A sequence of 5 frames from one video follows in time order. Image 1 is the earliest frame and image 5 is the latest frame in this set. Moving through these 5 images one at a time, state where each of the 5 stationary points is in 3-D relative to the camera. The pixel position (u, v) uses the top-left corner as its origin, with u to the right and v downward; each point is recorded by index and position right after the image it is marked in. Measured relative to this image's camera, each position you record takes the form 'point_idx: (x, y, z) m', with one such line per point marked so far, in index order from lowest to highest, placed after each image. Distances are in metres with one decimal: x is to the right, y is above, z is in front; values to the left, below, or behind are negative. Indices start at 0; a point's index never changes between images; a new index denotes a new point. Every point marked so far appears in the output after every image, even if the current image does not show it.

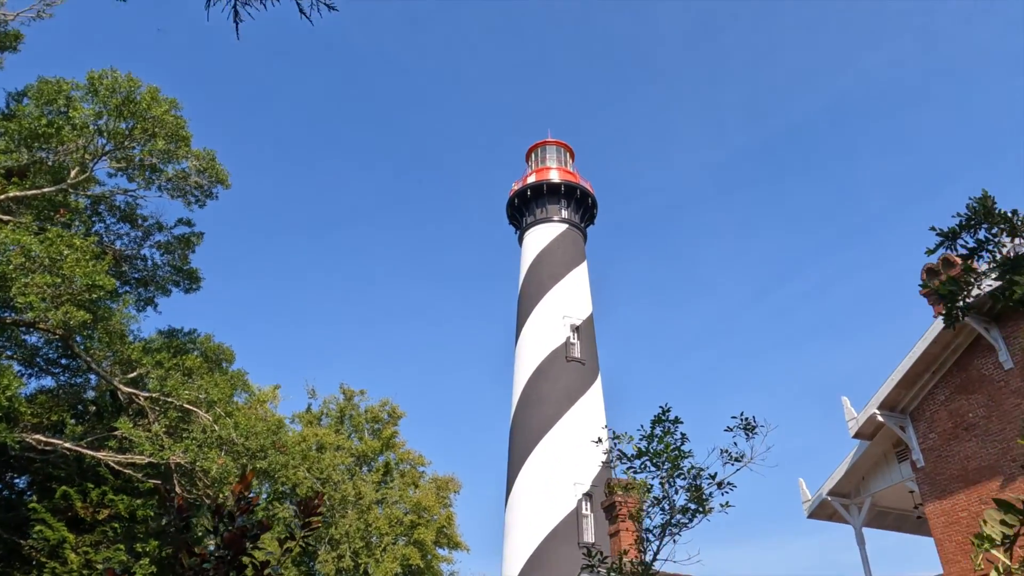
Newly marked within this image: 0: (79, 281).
0: (-8.0, +0.1, +12.9) m
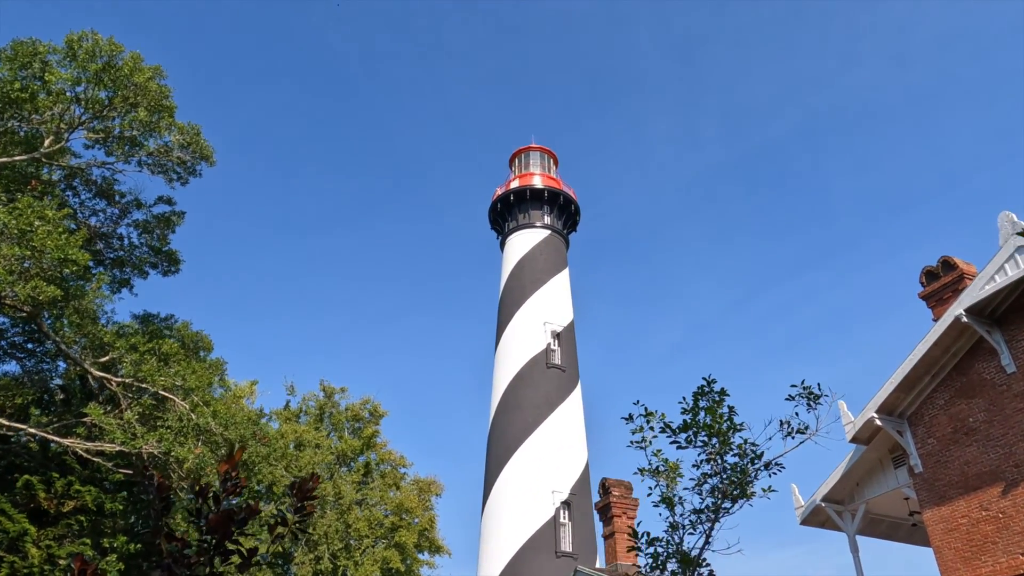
0: (-8.0, +0.6, +12.0) m
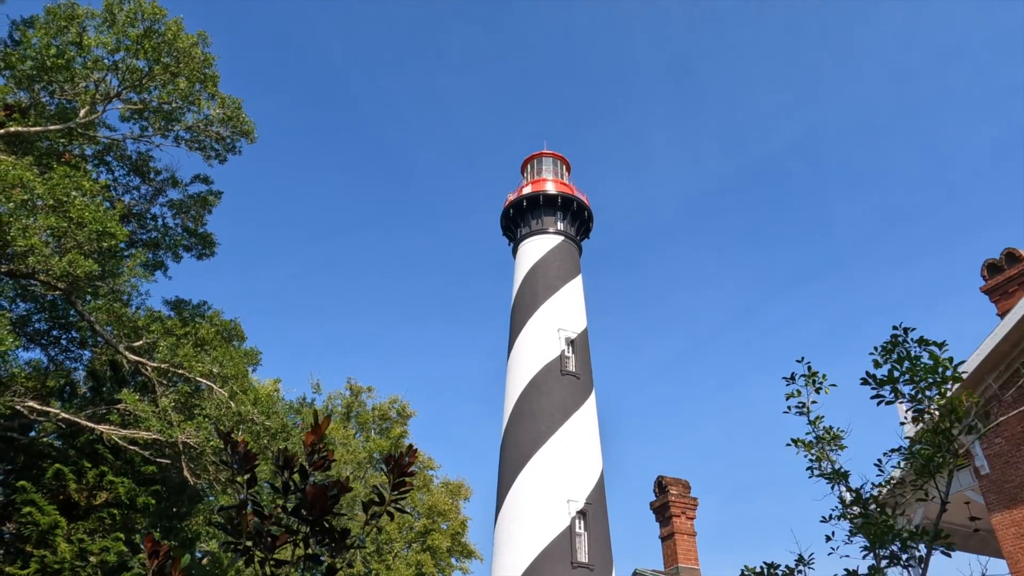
0: (-6.9, +1.0, +11.3) m
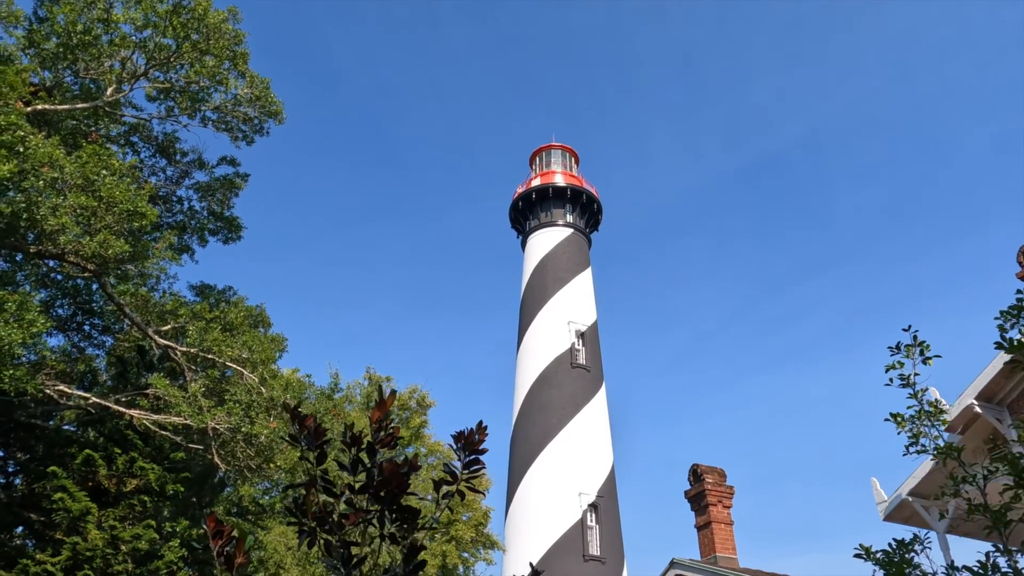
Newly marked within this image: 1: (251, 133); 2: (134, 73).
0: (-6.3, +1.3, +11.0) m
1: (-5.2, +3.1, +13.8) m
2: (-7.1, +4.0, +12.9) m
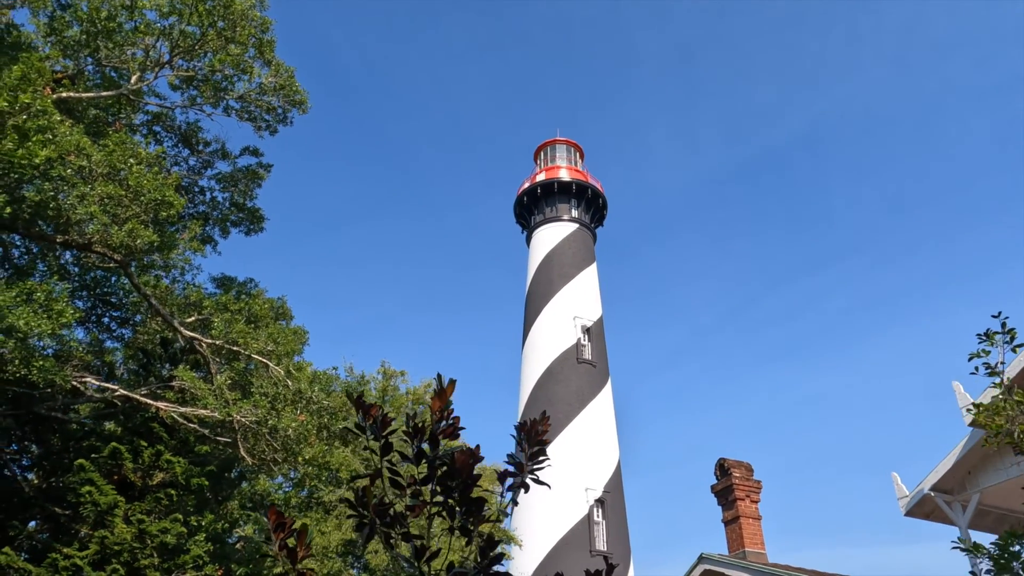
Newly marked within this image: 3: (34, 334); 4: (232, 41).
0: (-5.8, +1.4, +10.9) m
1: (-4.7, +3.2, +13.6) m
2: (-6.5, +4.2, +12.7) m
3: (-6.7, -0.7, +9.6) m
4: (-5.5, +4.7, +13.4) m
